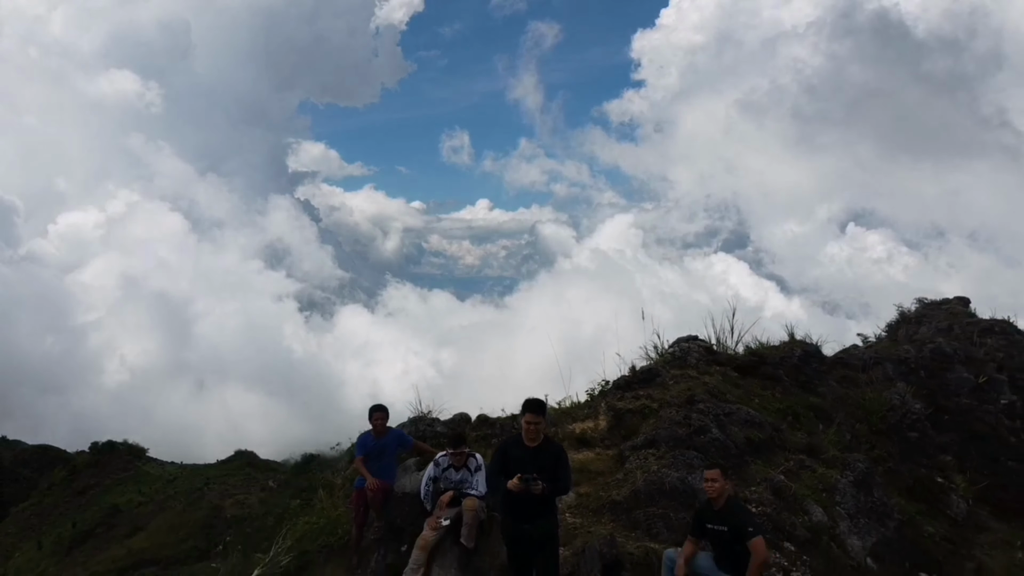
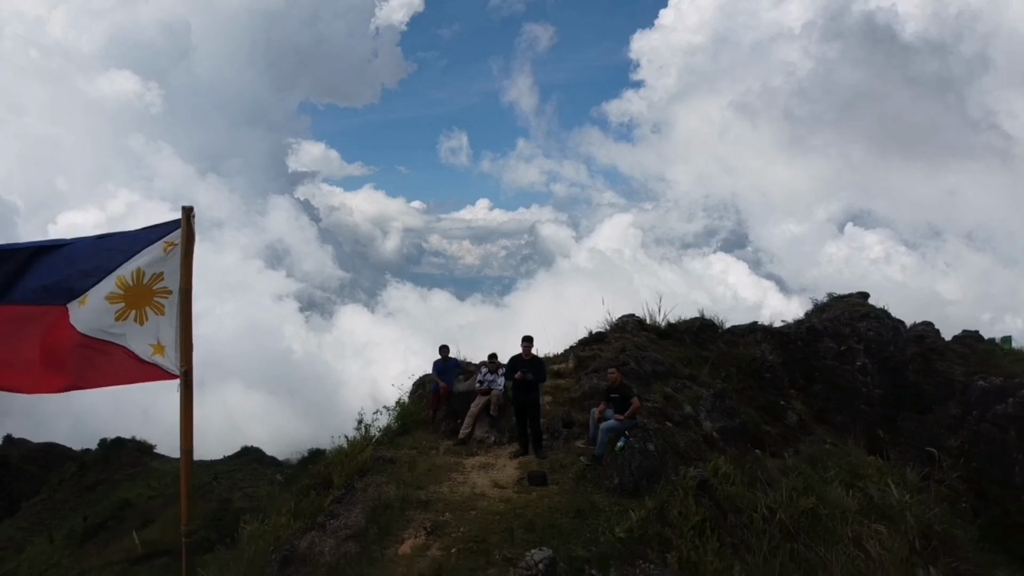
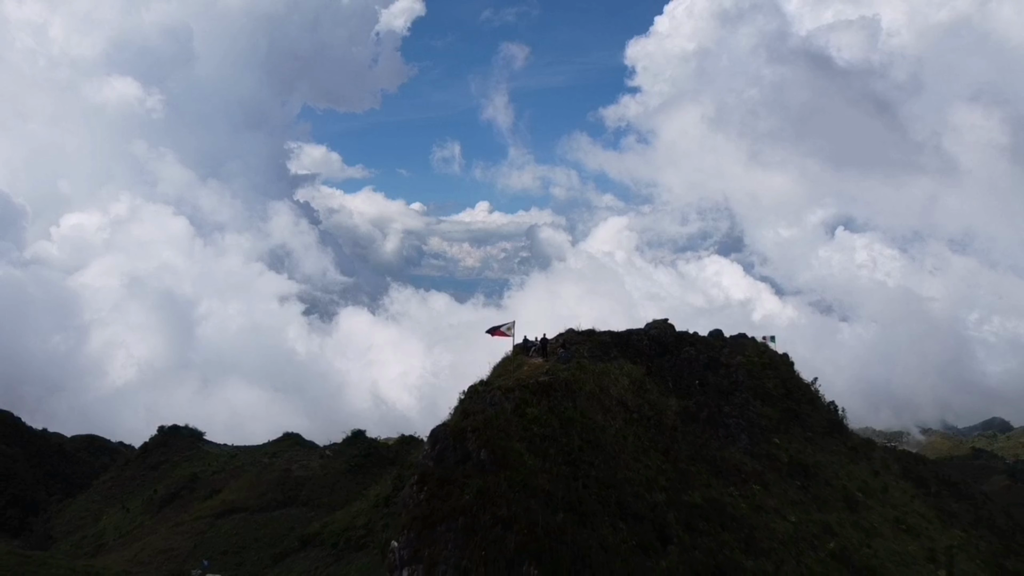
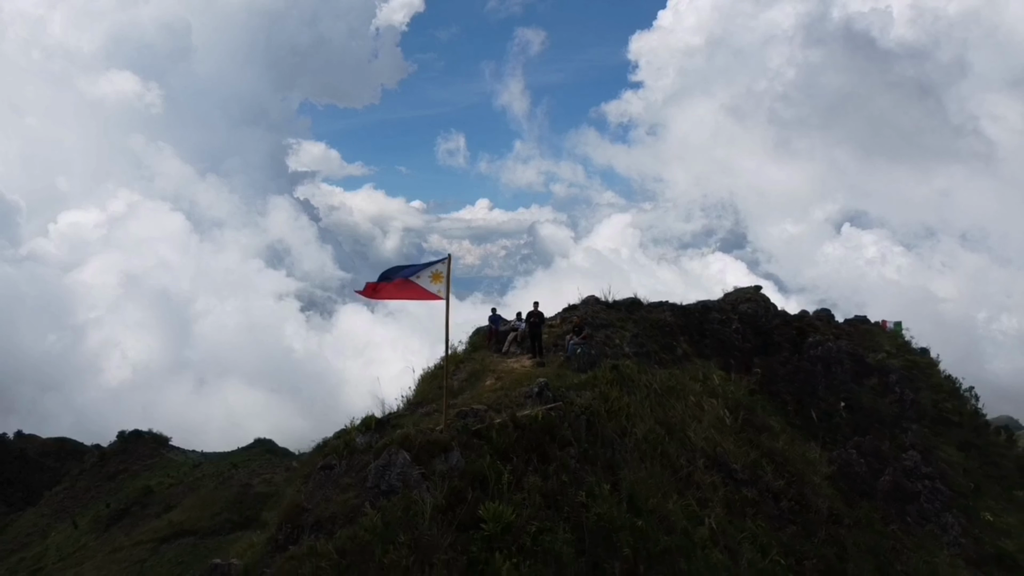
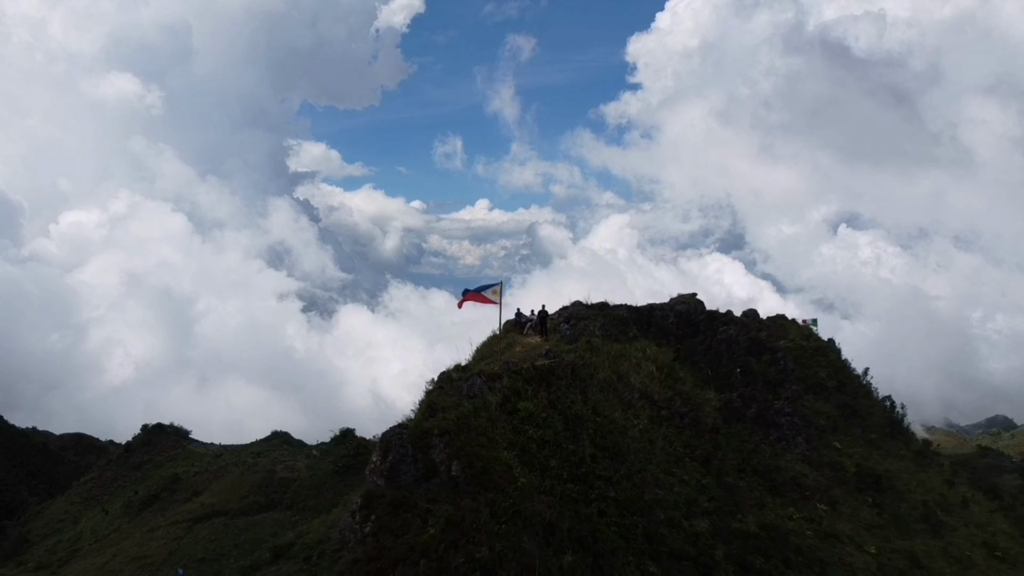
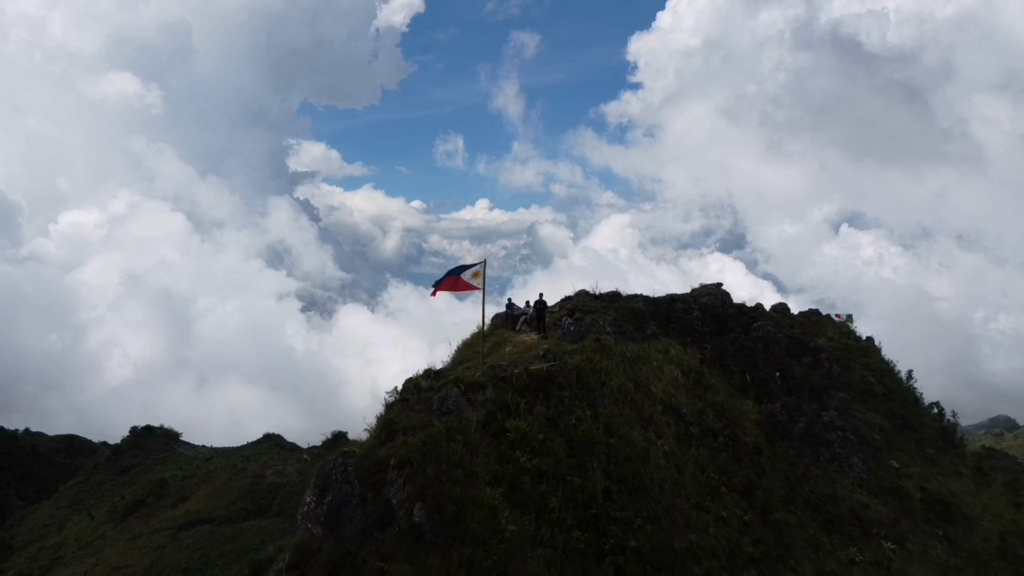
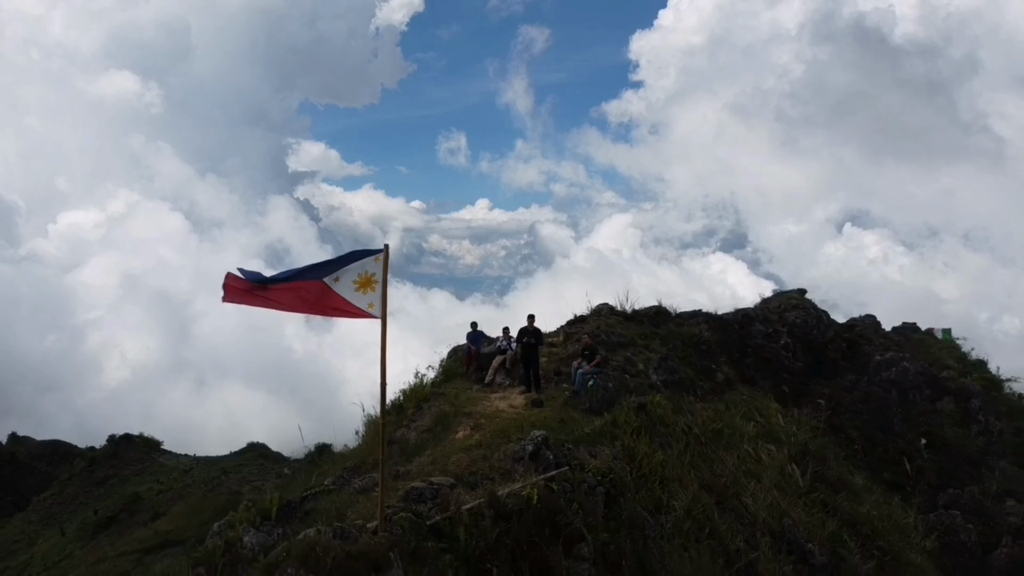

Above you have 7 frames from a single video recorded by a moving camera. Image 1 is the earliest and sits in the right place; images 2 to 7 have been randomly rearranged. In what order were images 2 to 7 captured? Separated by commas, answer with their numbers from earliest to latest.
2, 7, 4, 6, 5, 3
